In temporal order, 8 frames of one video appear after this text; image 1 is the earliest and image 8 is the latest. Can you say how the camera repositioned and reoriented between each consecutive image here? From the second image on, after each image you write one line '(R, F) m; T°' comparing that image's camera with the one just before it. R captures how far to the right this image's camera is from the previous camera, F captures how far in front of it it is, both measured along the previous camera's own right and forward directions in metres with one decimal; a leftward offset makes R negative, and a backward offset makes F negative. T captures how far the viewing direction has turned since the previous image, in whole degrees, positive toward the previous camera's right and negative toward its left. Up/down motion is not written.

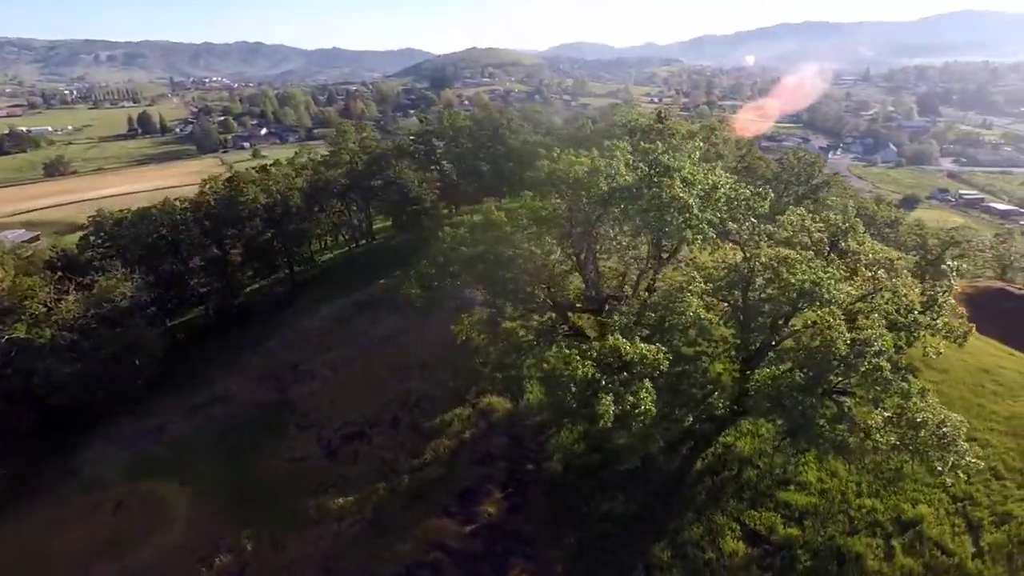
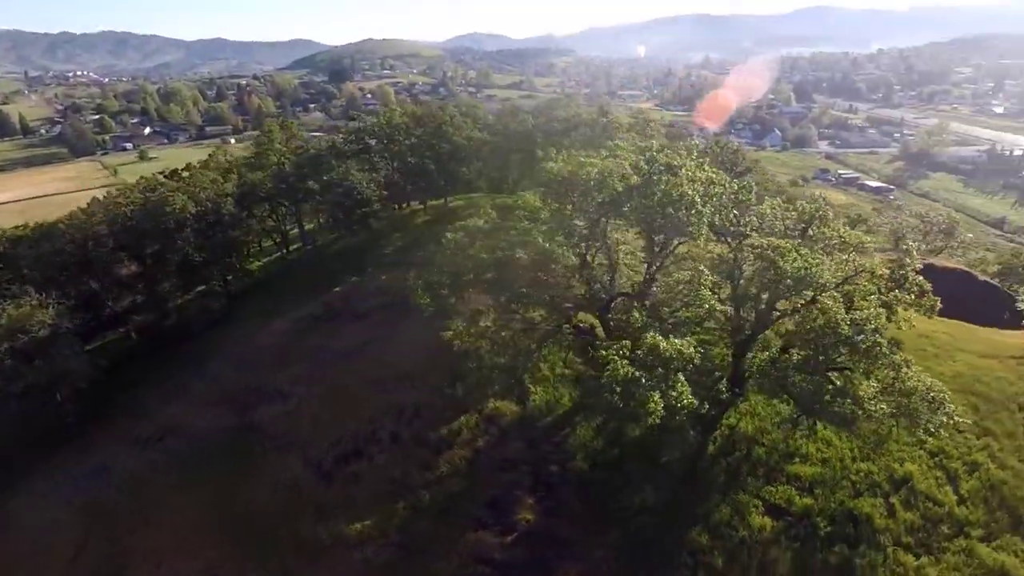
(-4.3, +0.5) m; +9°
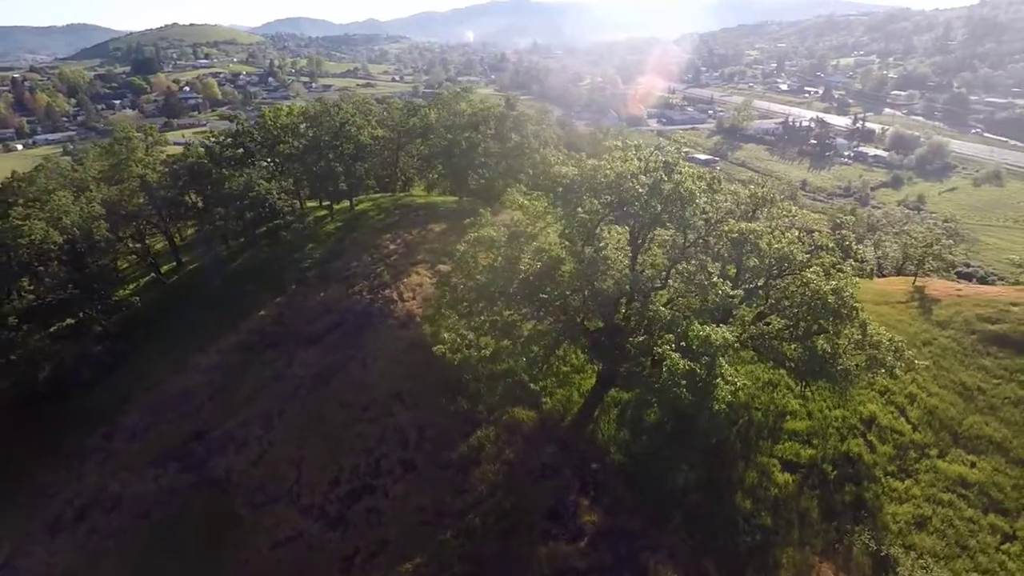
(-7.1, +1.2) m; +15°
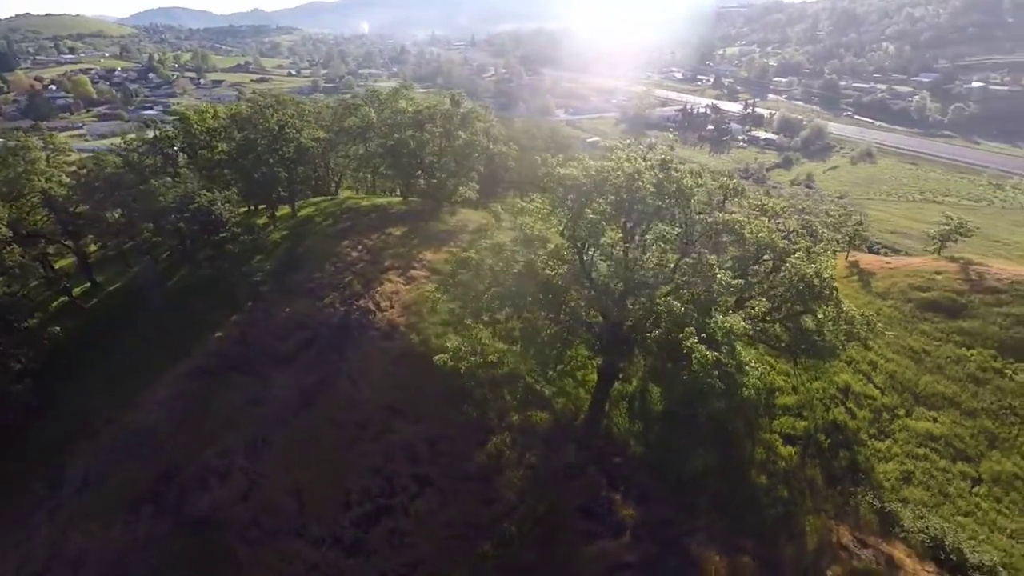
(-4.4, +0.5) m; +9°
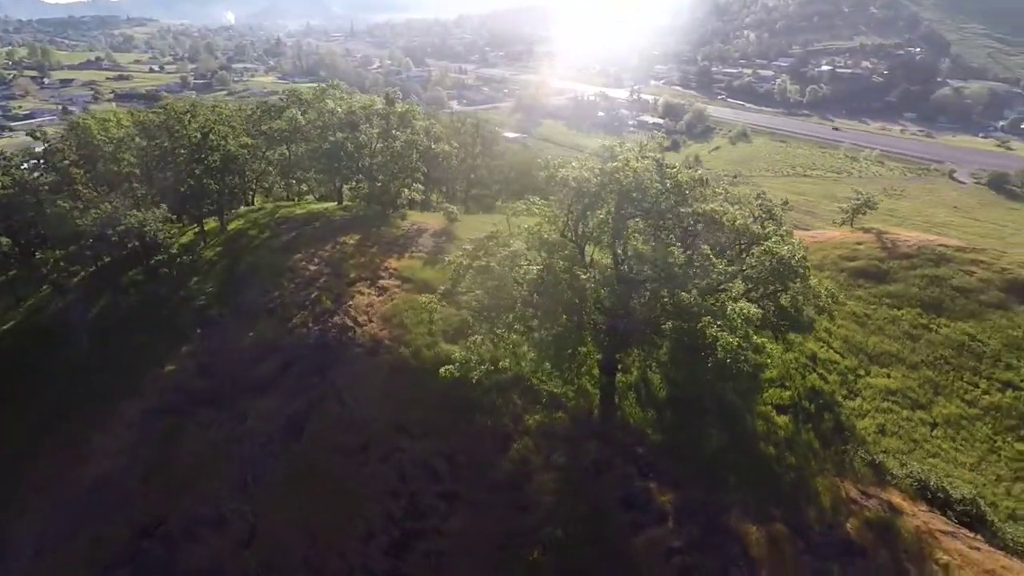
(-5.1, +0.6) m; +10°
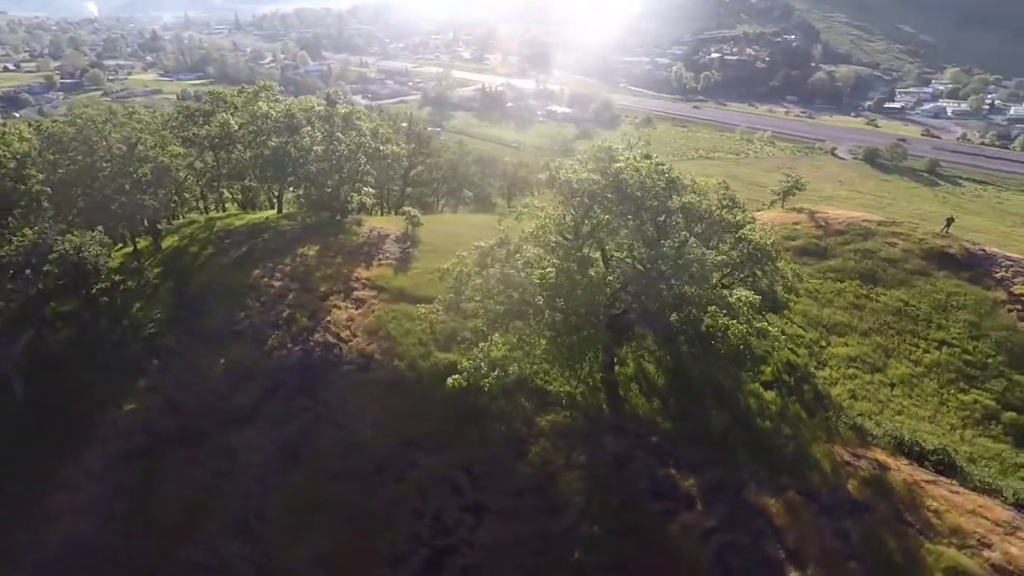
(-4.4, +0.4) m; +9°
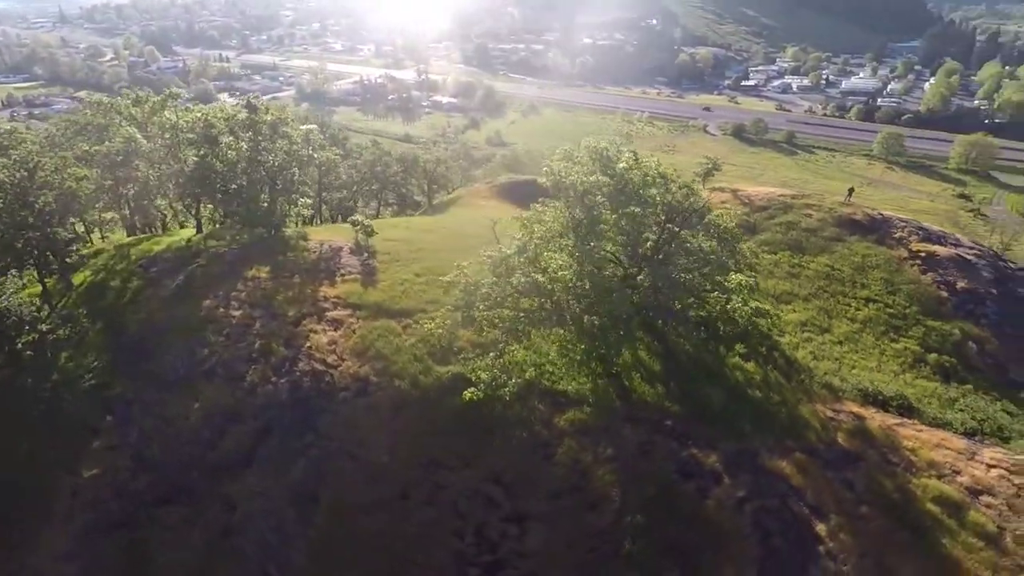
(-5.6, +0.6) m; +11°
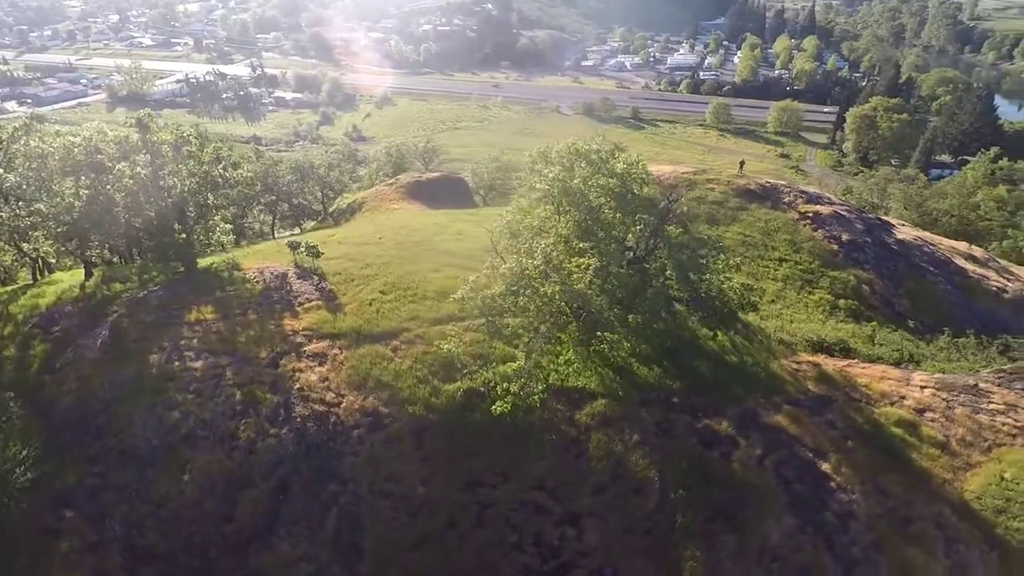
(-7.2, +0.8) m; +14°
